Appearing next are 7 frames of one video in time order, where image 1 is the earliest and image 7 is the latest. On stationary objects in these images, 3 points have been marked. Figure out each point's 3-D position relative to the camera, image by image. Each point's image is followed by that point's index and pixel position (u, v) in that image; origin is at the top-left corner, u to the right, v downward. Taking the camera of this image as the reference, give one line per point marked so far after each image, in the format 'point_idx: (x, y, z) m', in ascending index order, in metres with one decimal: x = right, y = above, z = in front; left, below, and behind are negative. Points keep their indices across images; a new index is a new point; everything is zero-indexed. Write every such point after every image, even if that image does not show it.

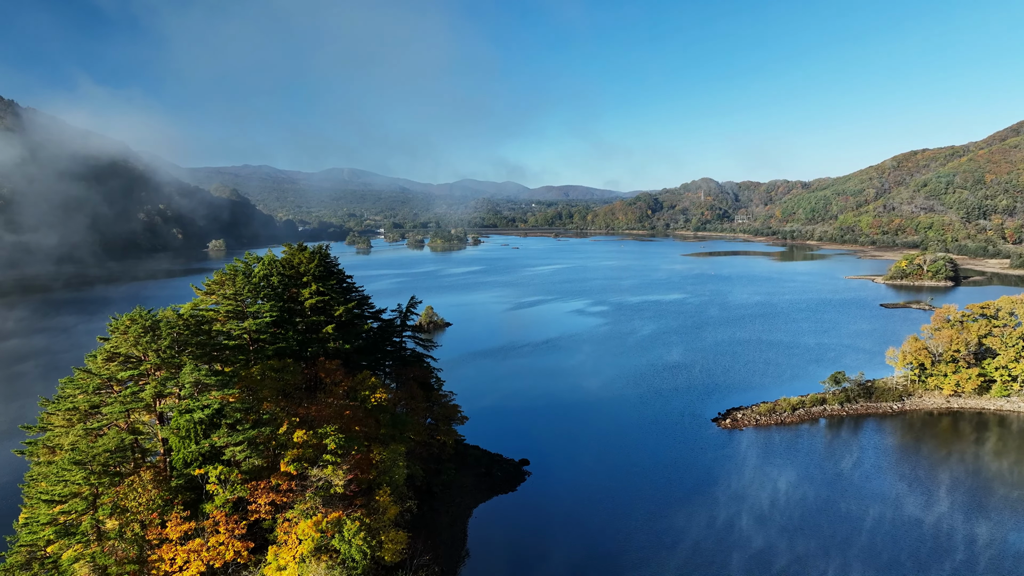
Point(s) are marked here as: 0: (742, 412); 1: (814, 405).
0: (+8.1, -4.6, +18.2) m
1: (+10.7, -4.3, +18.2) m
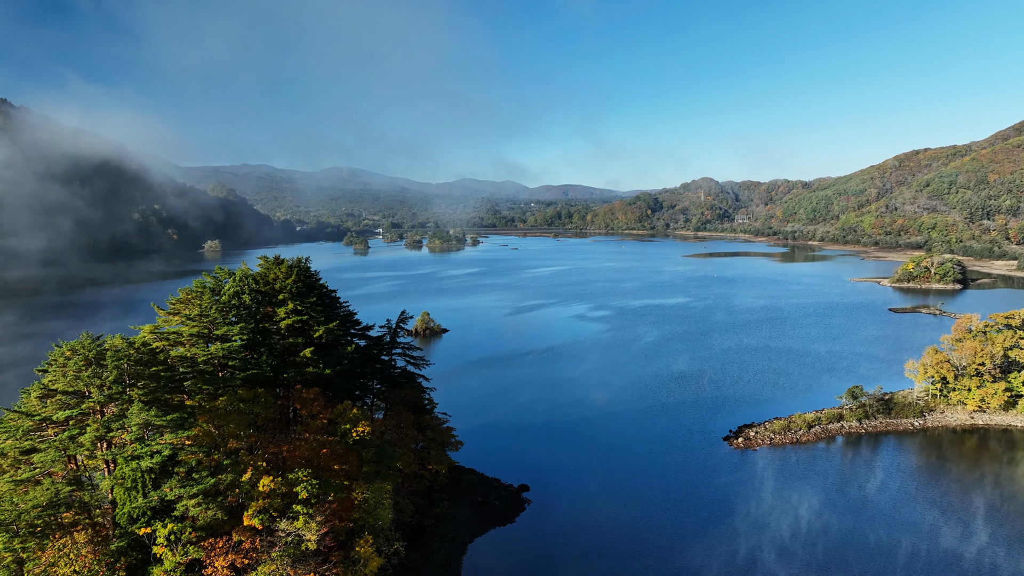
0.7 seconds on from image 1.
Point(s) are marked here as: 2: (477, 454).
0: (+8.1, -4.9, +17.3) m
1: (+10.7, -4.6, +17.3) m
2: (-1.2, -6.1, +16.9) m
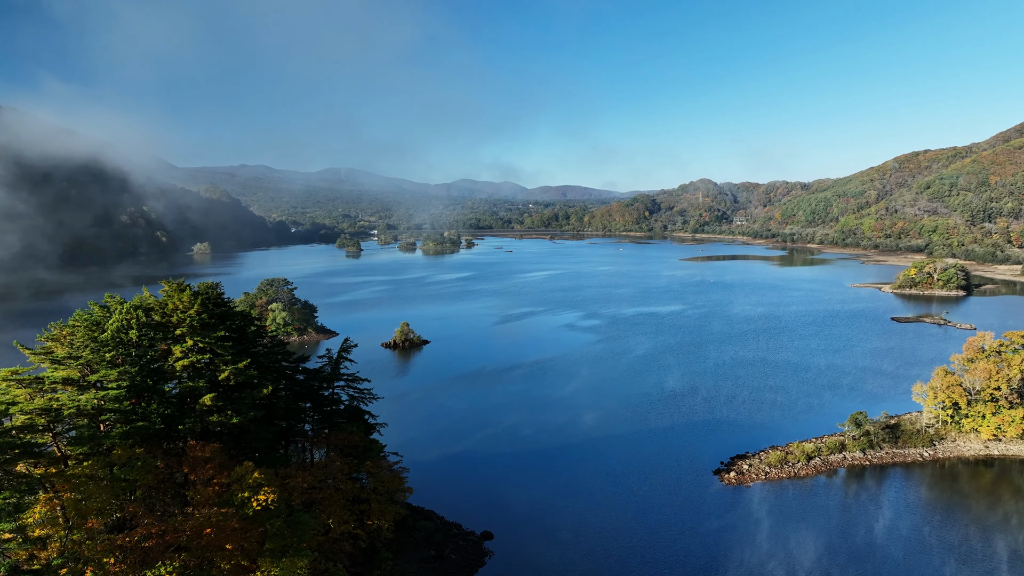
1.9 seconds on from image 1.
0: (+7.2, -5.4, +15.8) m
1: (+9.8, -5.1, +15.8) m
2: (-2.0, -6.6, +15.5) m
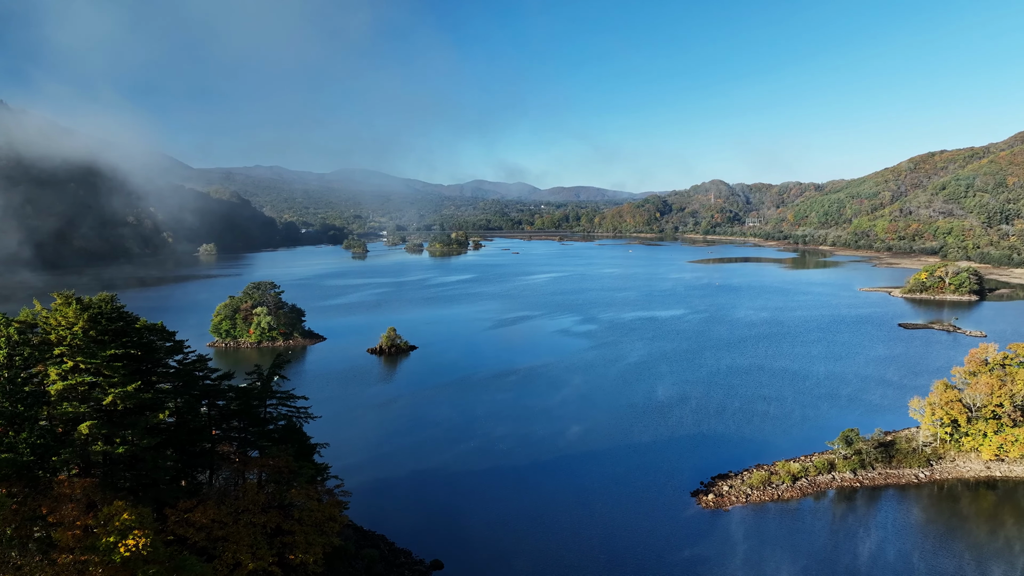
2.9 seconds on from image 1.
0: (+6.3, -5.7, +15.0) m
1: (+8.9, -5.4, +14.9) m
2: (-2.9, -6.8, +14.8) m
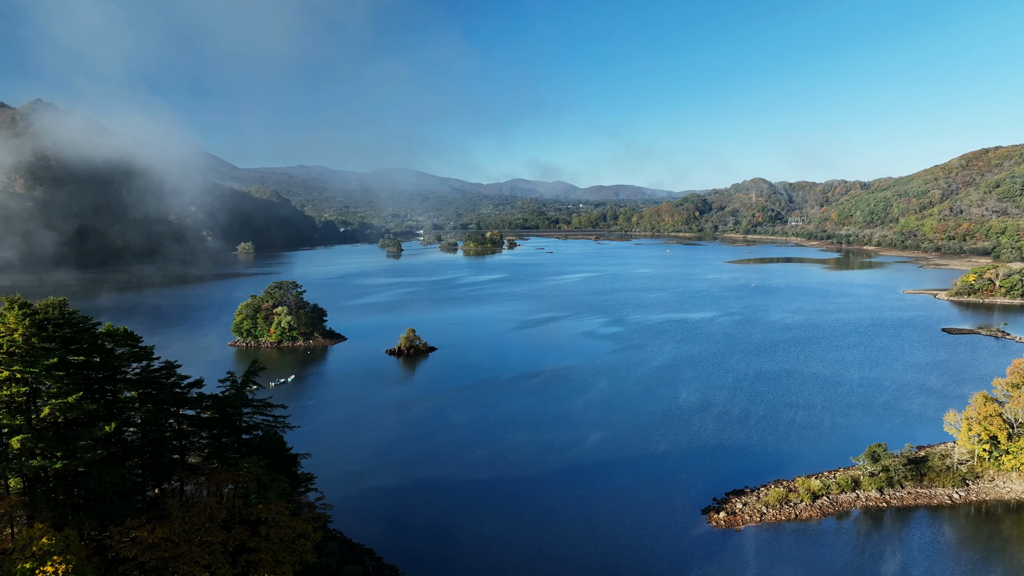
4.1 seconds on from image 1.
0: (+6.5, -5.8, +14.3) m
1: (+9.1, -5.6, +14.1) m
2: (-2.7, -6.9, +14.7) m
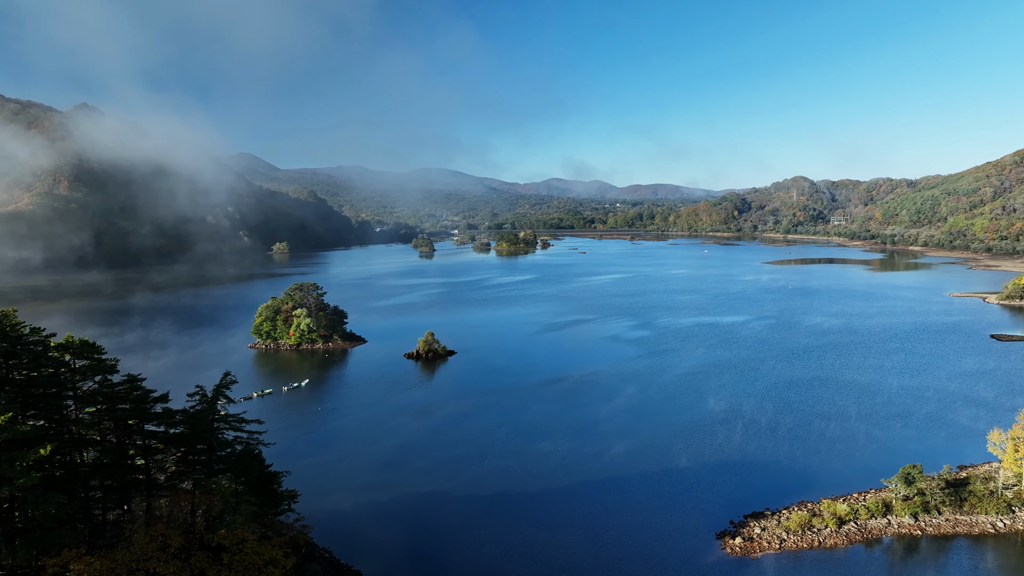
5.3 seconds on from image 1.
0: (+6.7, -6.1, +13.6) m
1: (+9.3, -5.8, +13.2) m
2: (-2.5, -7.1, +14.5) m
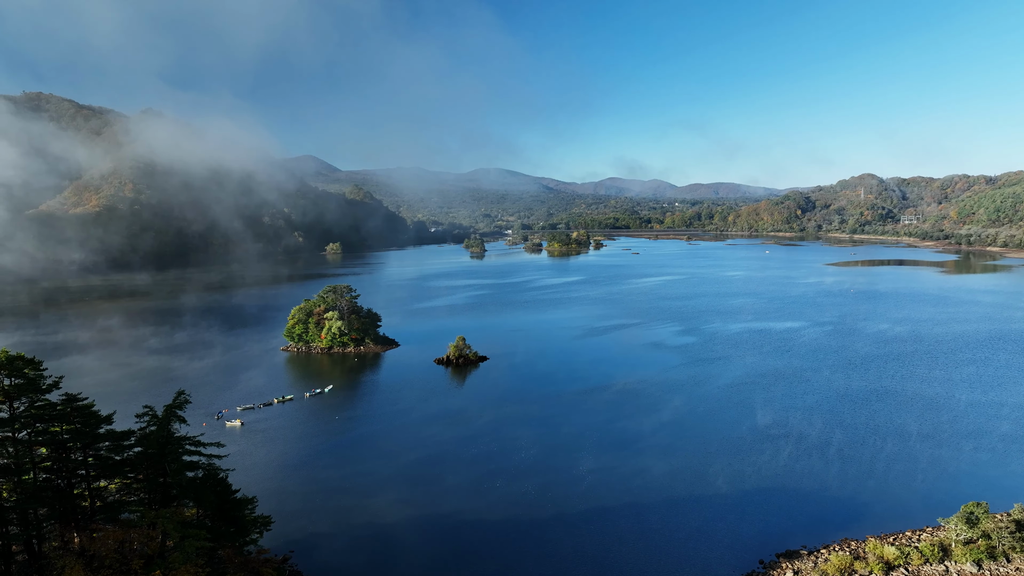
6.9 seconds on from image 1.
0: (+7.0, -6.4, +12.3) m
1: (+9.6, -6.2, +11.7) m
2: (-2.0, -7.3, +14.1) m
